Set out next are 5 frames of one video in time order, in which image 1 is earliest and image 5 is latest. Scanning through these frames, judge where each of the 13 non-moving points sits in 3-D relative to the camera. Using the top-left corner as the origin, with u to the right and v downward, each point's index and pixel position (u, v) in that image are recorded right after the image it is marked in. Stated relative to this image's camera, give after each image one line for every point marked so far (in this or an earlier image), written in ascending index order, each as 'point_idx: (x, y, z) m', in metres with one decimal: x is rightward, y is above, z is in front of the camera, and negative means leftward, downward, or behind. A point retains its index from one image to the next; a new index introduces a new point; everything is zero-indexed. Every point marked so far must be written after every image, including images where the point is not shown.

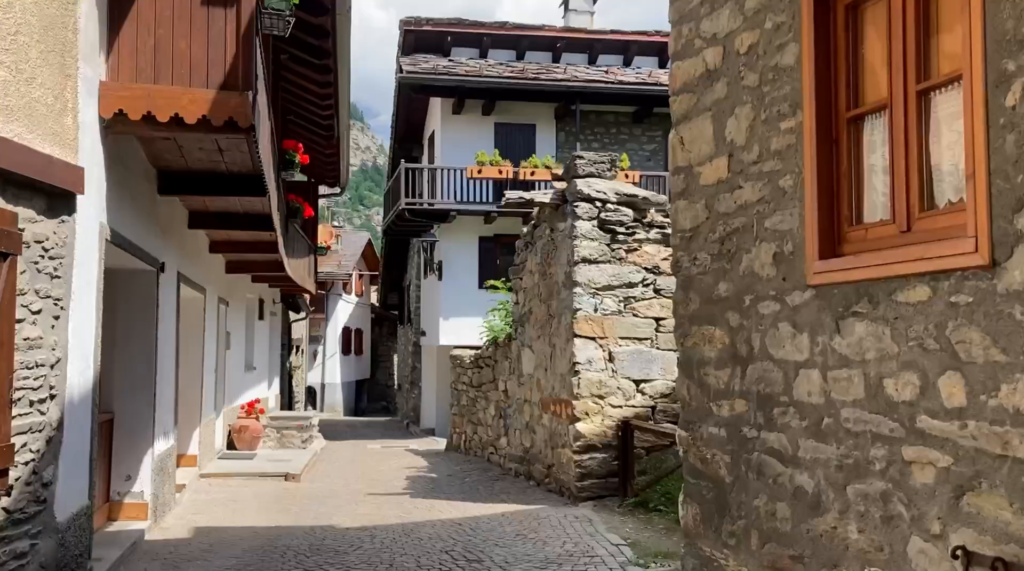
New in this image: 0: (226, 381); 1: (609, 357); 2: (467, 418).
0: (-3.5, -1.2, +11.0) m
1: (+0.8, -0.6, +7.0) m
2: (-0.6, -1.7, +11.7) m
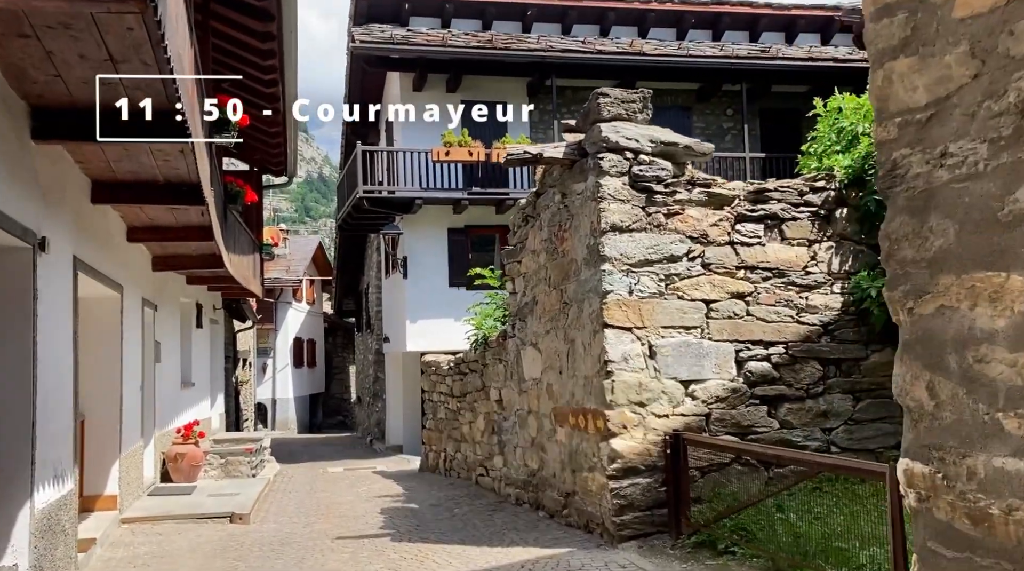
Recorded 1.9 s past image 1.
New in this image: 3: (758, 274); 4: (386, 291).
0: (-3.6, -1.2, +9.2) m
1: (+0.8, -0.4, +5.4) m
2: (-0.7, -1.7, +10.0) m
3: (+1.5, +0.1, +5.6) m
4: (-2.2, -0.1, +15.5) m
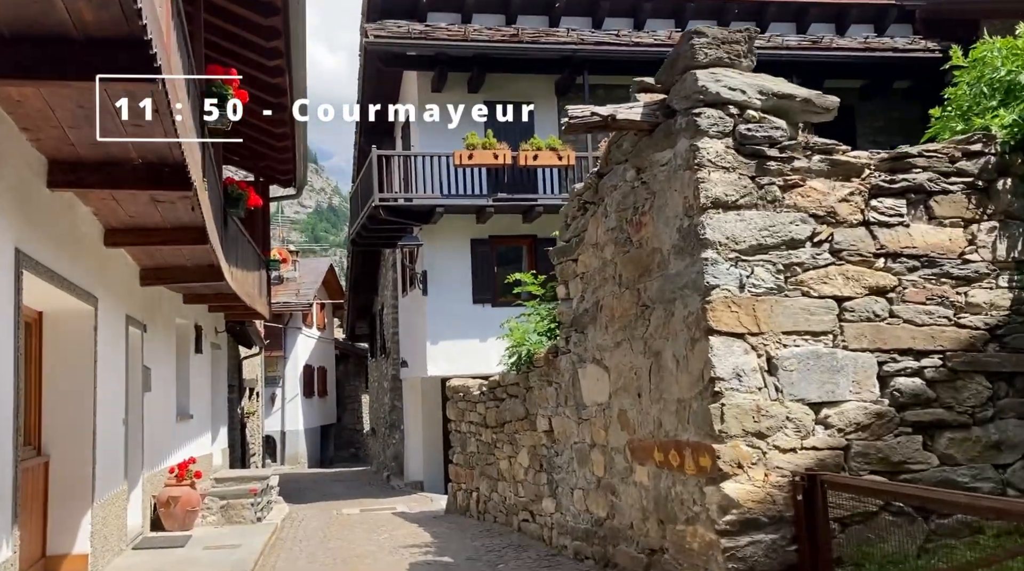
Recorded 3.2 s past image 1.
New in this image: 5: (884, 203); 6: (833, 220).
0: (-3.2, -1.3, +7.9) m
1: (+1.2, -0.4, +4.1) m
2: (-0.3, -1.8, +8.7) m
3: (+1.9, +0.1, +4.3) m
4: (-1.7, -0.4, +14.3) m
5: (+1.8, +0.4, +4.3) m
6: (+1.5, +0.3, +4.3) m
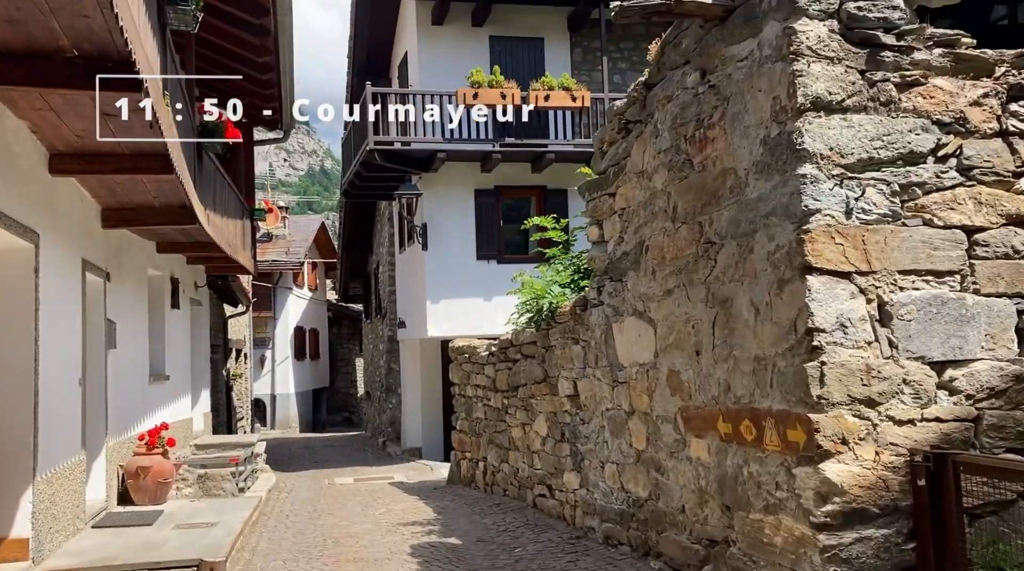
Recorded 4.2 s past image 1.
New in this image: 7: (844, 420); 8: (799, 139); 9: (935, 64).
0: (-3.1, -0.9, +7.0) m
1: (+1.3, -0.1, +3.2) m
2: (-0.2, -1.3, +7.8) m
3: (+2.0, +0.4, +3.4) m
4: (-1.7, +0.3, +13.3) m
5: (+2.0, +0.7, +3.4) m
6: (+1.7, +0.6, +3.3) m
7: (+1.2, -0.5, +3.1) m
8: (+1.0, +0.5, +3.2) m
9: (+1.6, +0.8, +3.4) m
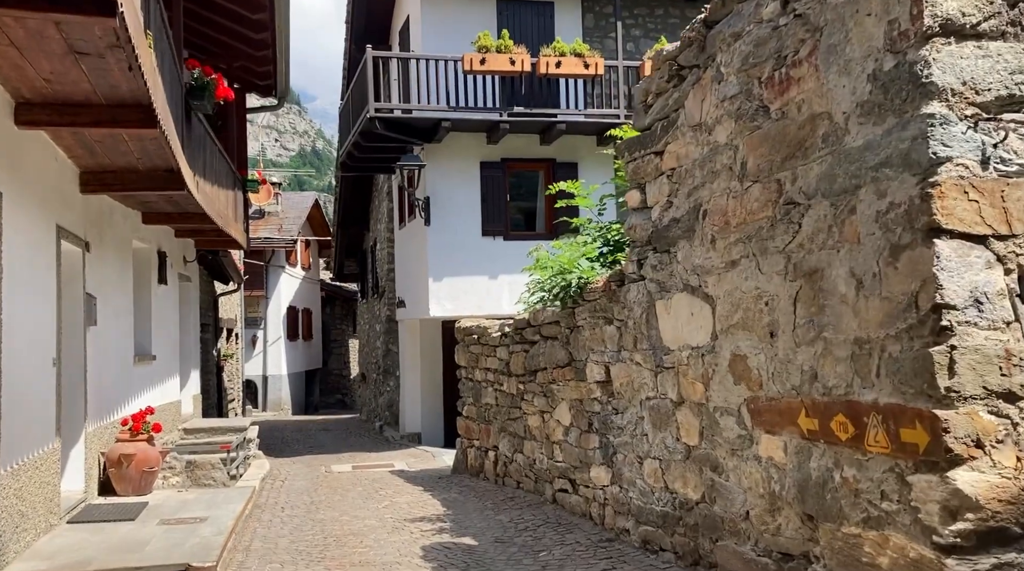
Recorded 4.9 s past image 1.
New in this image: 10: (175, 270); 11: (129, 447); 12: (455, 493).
0: (-3.0, -0.7, +6.3) m
1: (+1.5, 0.0, +2.6) m
2: (-0.1, -1.1, +7.2) m
3: (+2.2, +0.5, +2.8) m
4: (-1.6, +0.6, +12.7) m
5: (+2.1, +0.8, +2.8) m
6: (+1.8, +0.7, +2.7) m
7: (+1.3, -0.4, +2.5) m
8: (+1.2, +0.6, +2.6) m
9: (+1.8, +0.9, +2.7) m
10: (-3.7, +0.2, +9.7) m
11: (-2.8, -1.2, +6.6) m
12: (-0.5, -1.7, +7.1) m
